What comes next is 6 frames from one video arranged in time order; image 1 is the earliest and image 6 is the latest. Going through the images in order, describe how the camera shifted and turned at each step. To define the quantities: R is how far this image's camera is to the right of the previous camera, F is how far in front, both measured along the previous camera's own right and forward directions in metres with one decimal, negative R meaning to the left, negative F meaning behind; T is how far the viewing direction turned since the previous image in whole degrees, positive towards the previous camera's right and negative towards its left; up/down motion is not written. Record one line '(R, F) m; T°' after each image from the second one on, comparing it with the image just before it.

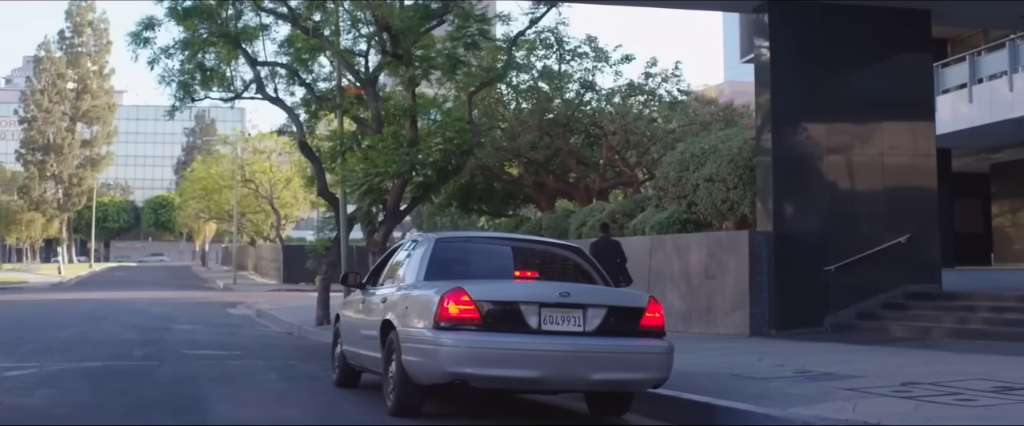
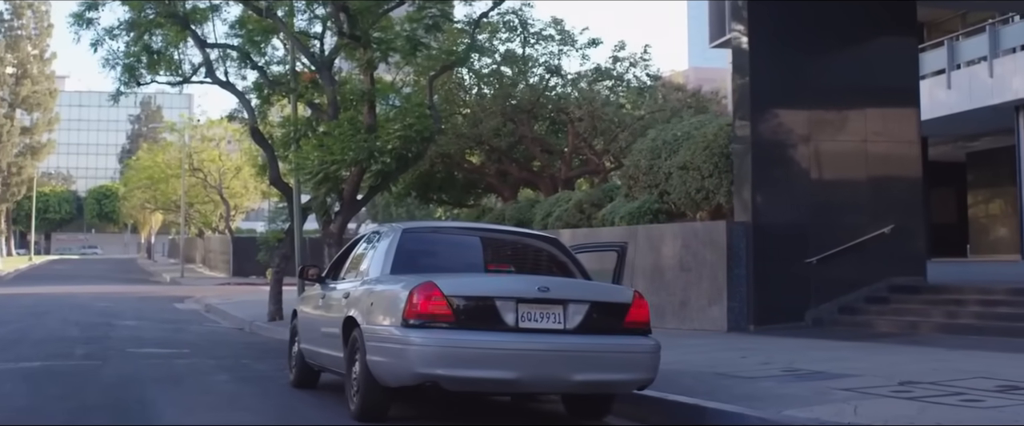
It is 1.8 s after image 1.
(-0.2, +0.8) m; +2°
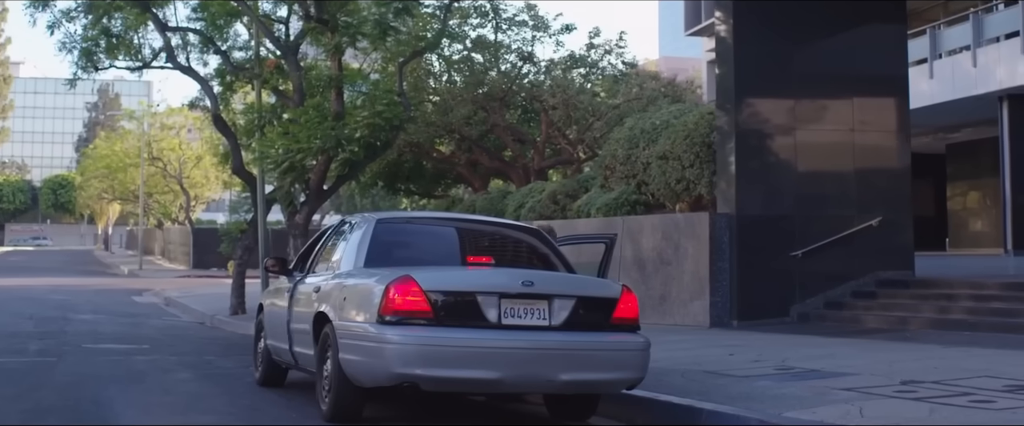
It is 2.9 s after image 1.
(-0.2, +0.6) m; +2°
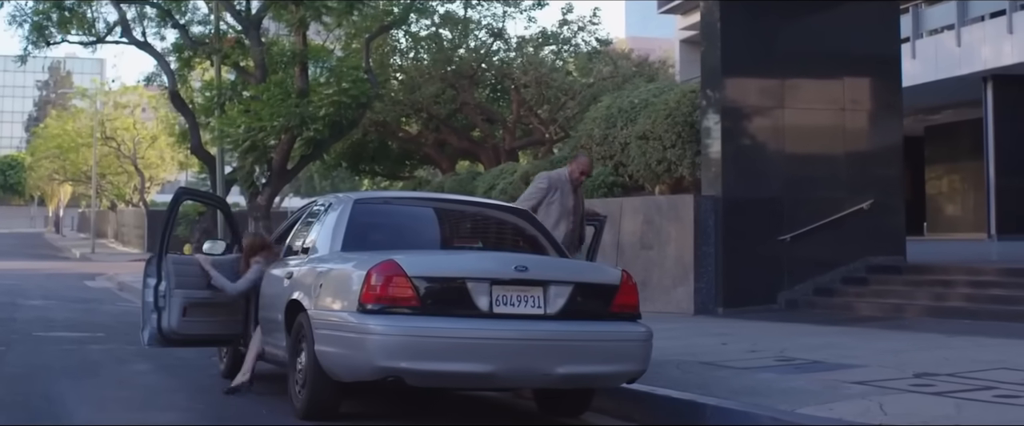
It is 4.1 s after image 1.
(-0.3, +0.7) m; +2°
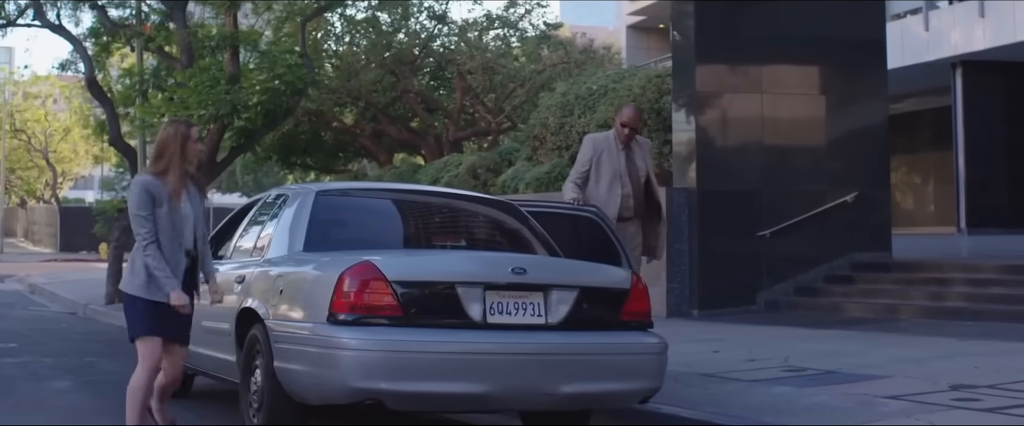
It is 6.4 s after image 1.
(-0.5, +1.2) m; +4°
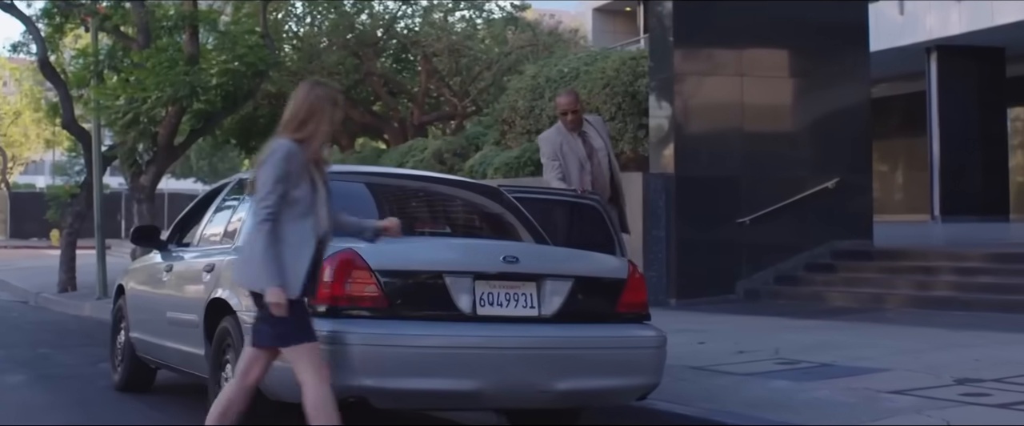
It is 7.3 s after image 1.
(-0.2, +0.4) m; +2°
